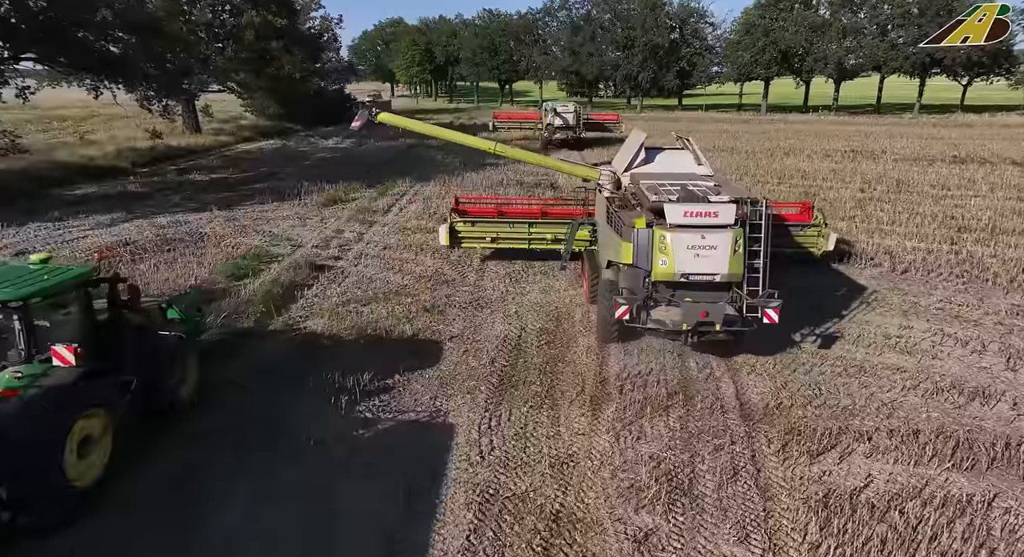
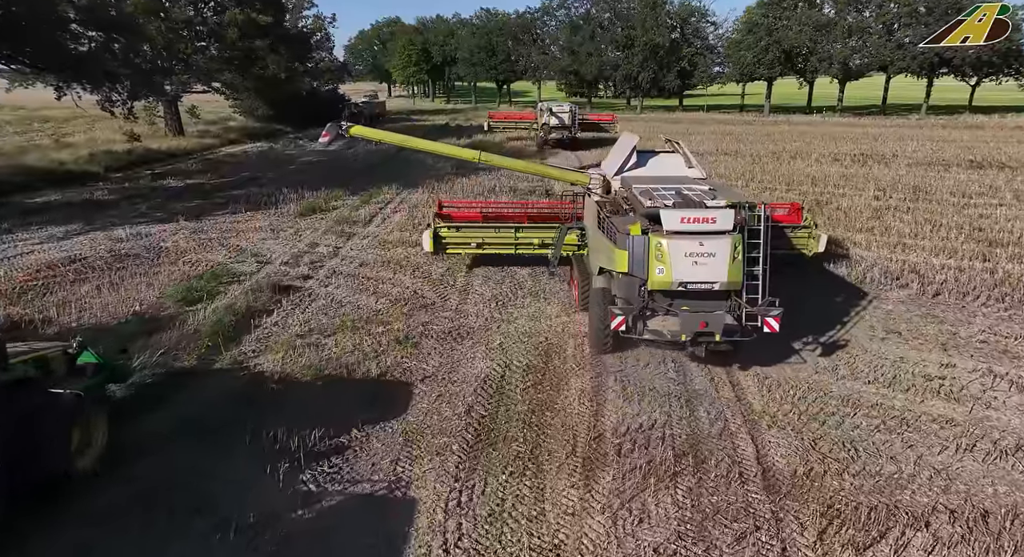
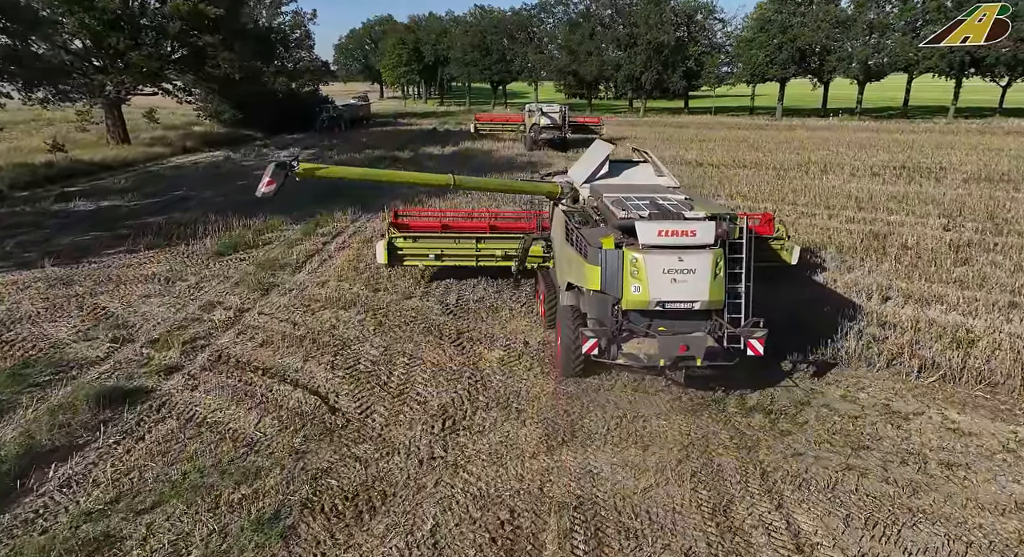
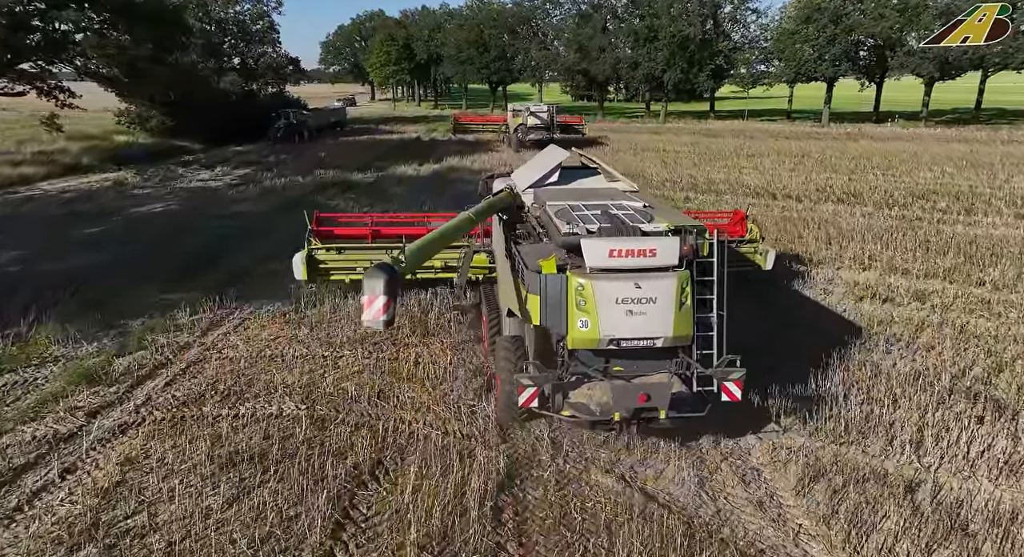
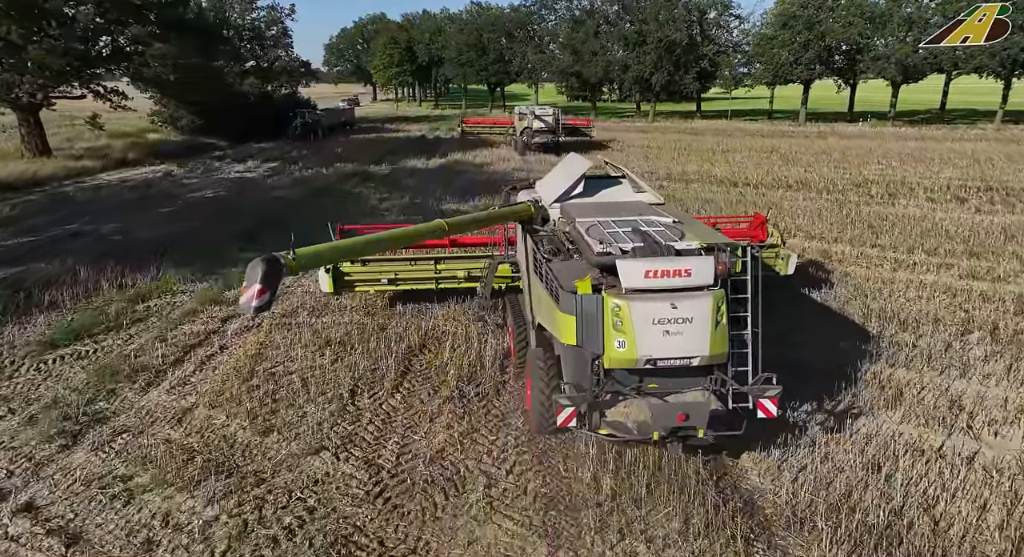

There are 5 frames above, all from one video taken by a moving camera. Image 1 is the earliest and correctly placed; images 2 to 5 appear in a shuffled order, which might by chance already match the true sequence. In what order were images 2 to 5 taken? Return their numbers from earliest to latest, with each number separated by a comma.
2, 3, 5, 4
